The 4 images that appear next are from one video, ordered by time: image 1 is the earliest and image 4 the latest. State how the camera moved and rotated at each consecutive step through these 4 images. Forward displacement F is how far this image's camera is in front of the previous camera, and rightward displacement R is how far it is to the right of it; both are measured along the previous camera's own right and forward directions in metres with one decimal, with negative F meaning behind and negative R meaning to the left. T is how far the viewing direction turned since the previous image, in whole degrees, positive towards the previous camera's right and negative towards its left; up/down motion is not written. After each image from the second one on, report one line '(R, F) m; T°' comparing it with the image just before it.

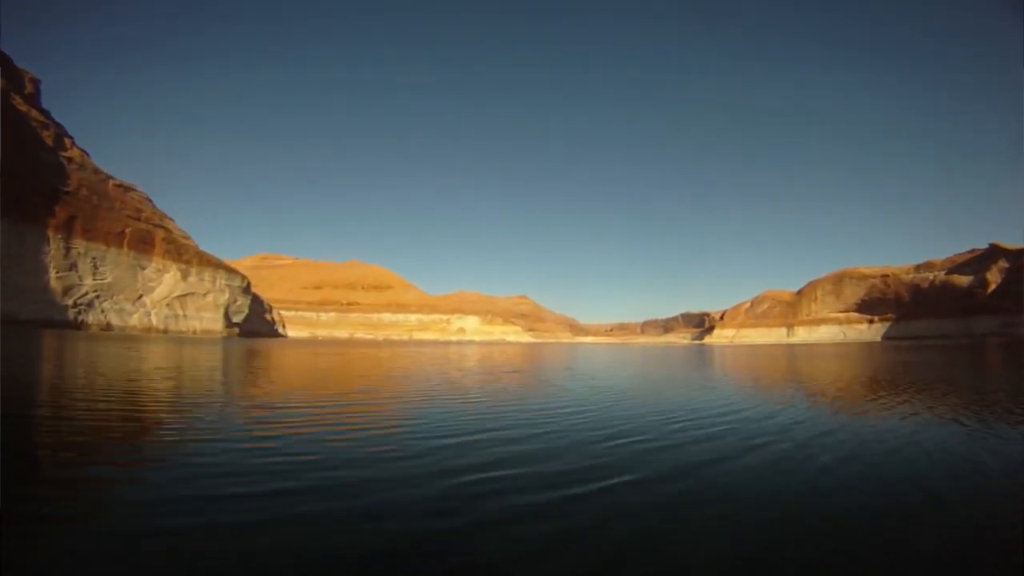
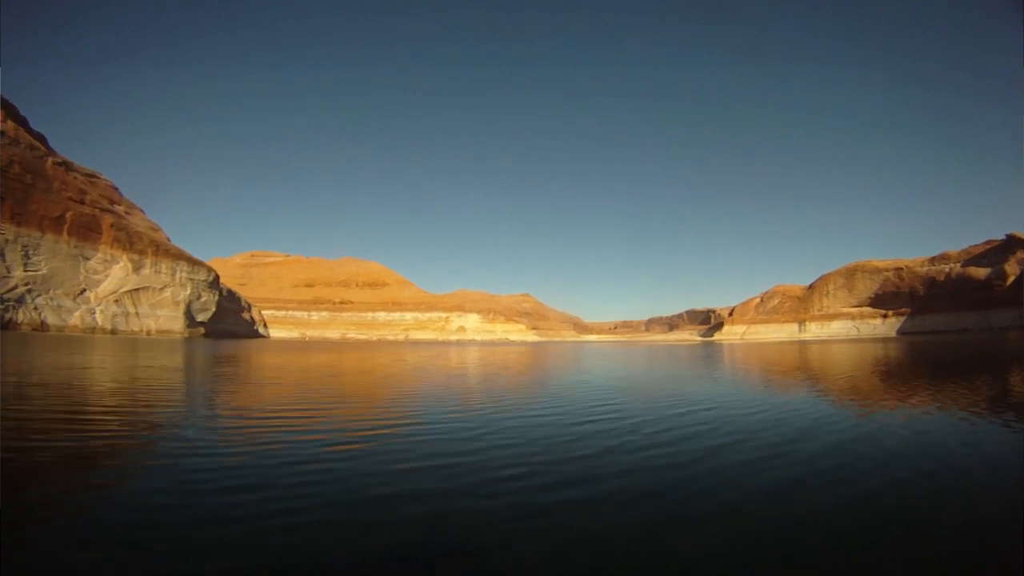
(0.0, +1.3) m; 0°
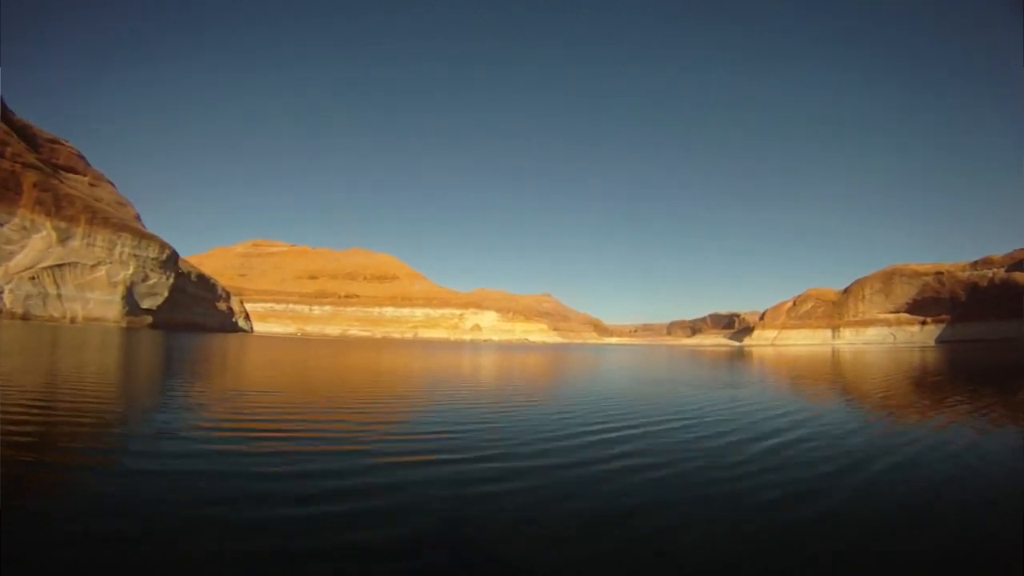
(-0.2, +1.9) m; -2°
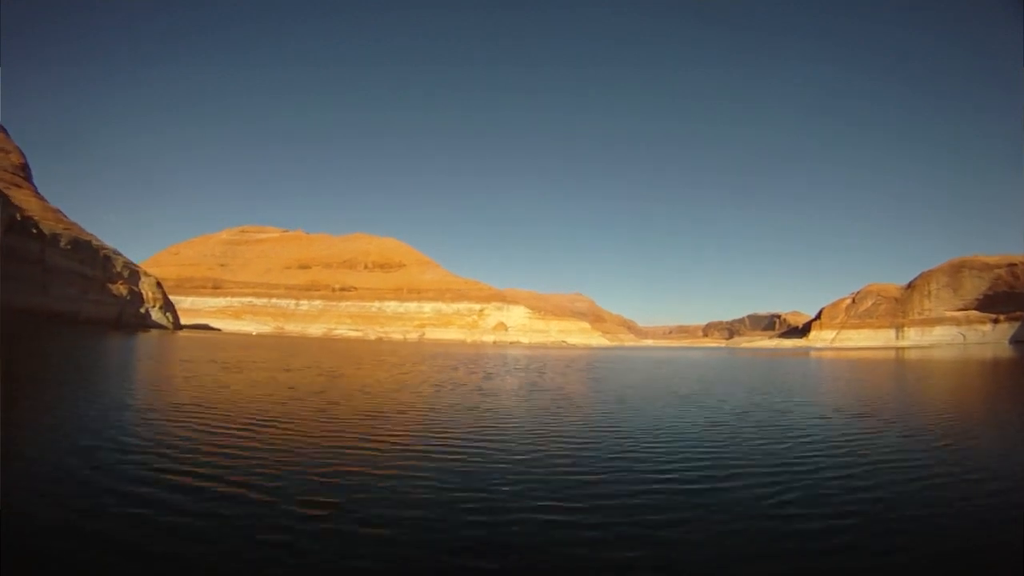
(-0.2, +3.2) m; -3°
